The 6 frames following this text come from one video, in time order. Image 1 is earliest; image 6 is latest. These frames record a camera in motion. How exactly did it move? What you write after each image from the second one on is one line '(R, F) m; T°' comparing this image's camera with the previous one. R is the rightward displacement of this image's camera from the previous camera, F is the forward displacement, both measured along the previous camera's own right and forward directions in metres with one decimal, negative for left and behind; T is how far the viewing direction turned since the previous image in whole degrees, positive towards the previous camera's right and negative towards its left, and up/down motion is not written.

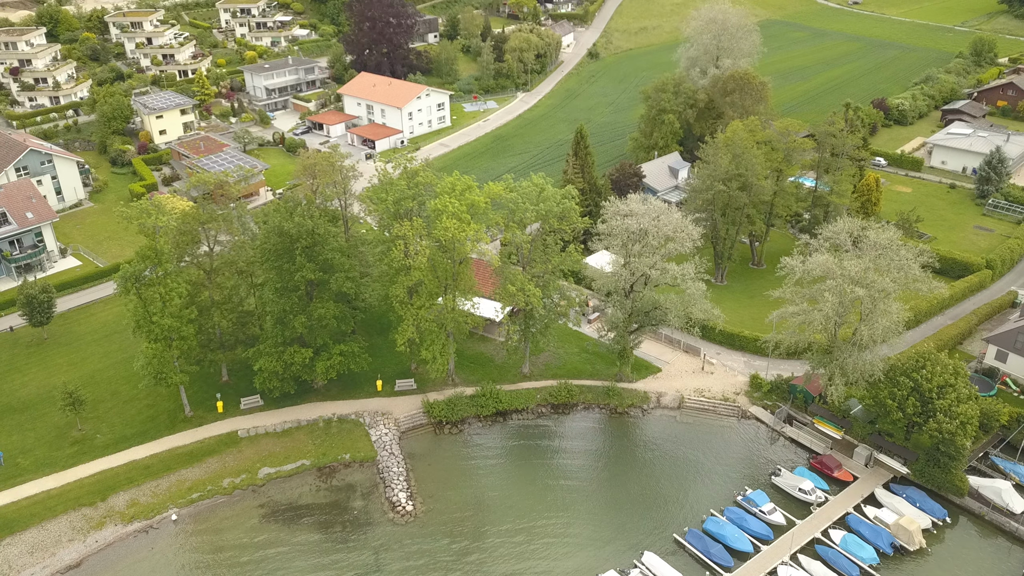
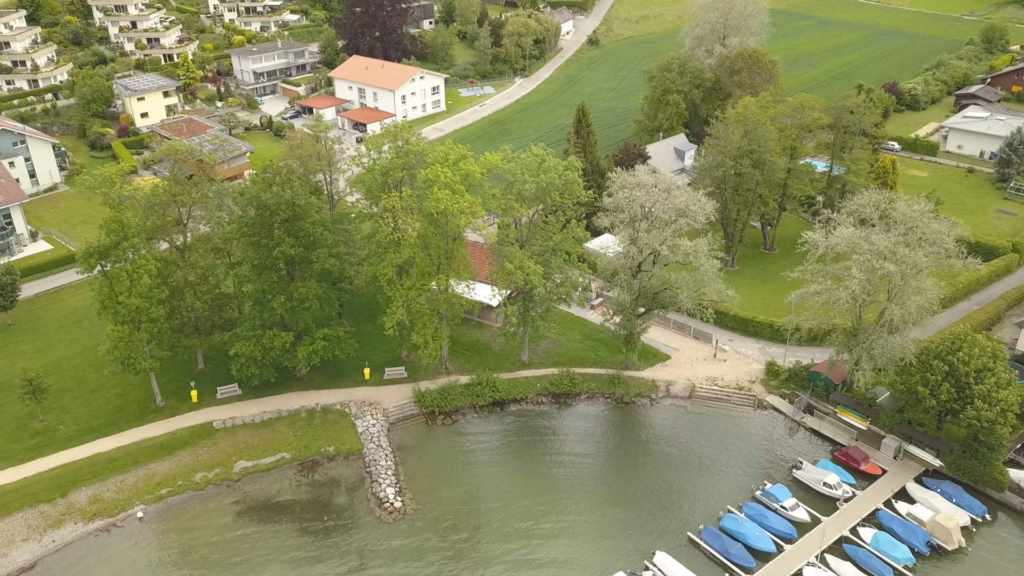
(0.0, +3.7) m; 0°
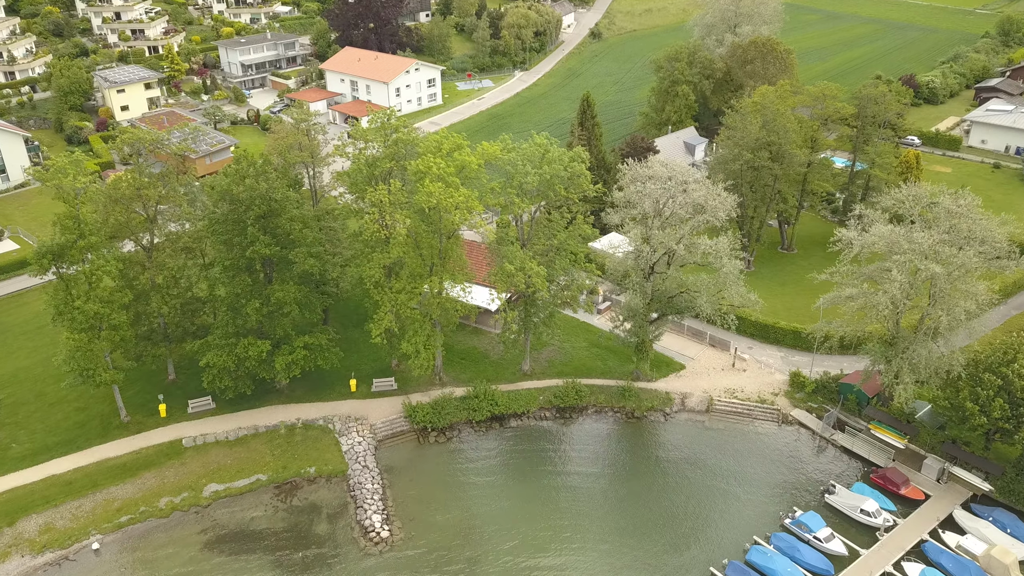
(0.0, +4.2) m; 0°
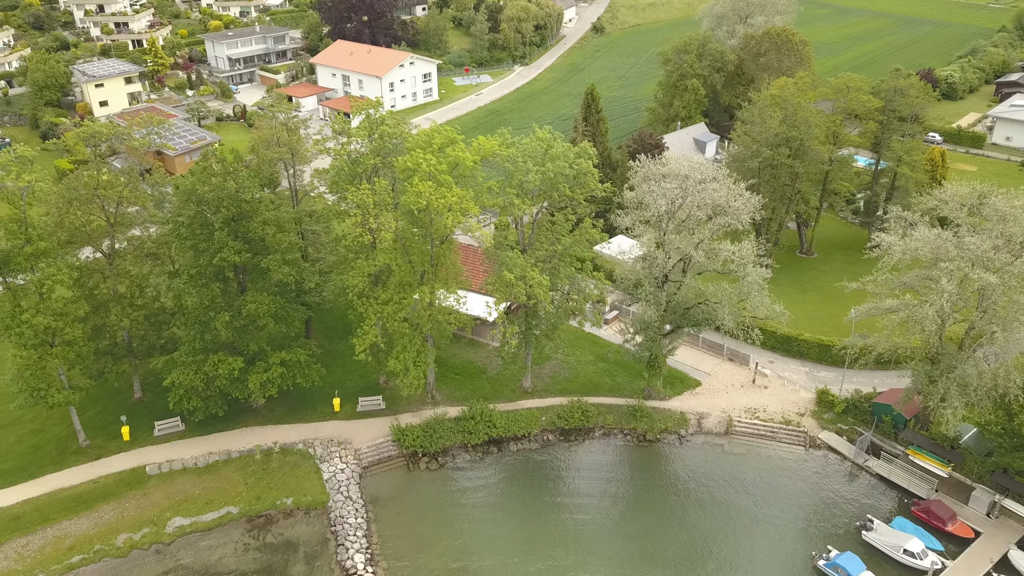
(0.0, +4.0) m; 0°
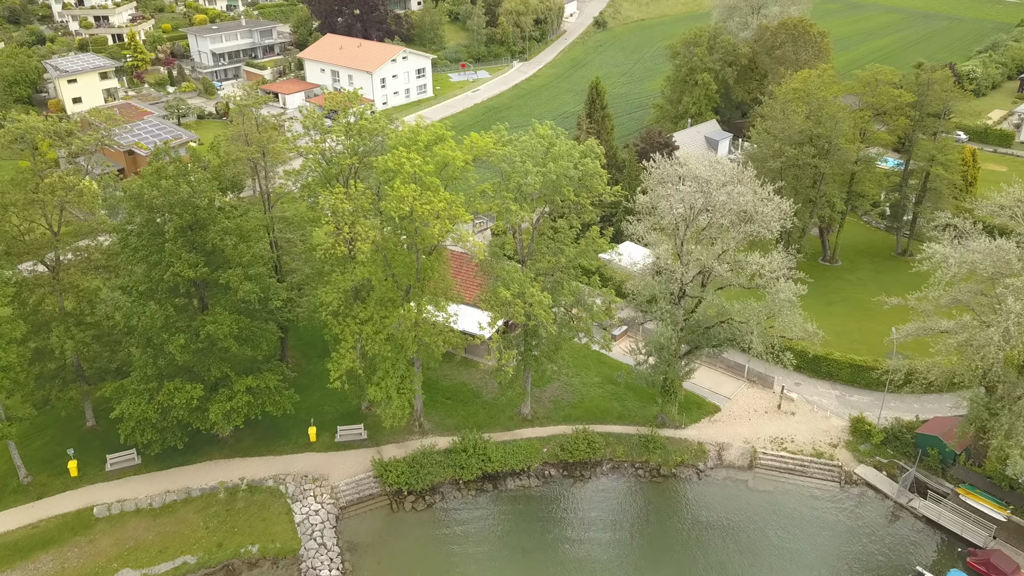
(+0.1, +4.4) m; 0°
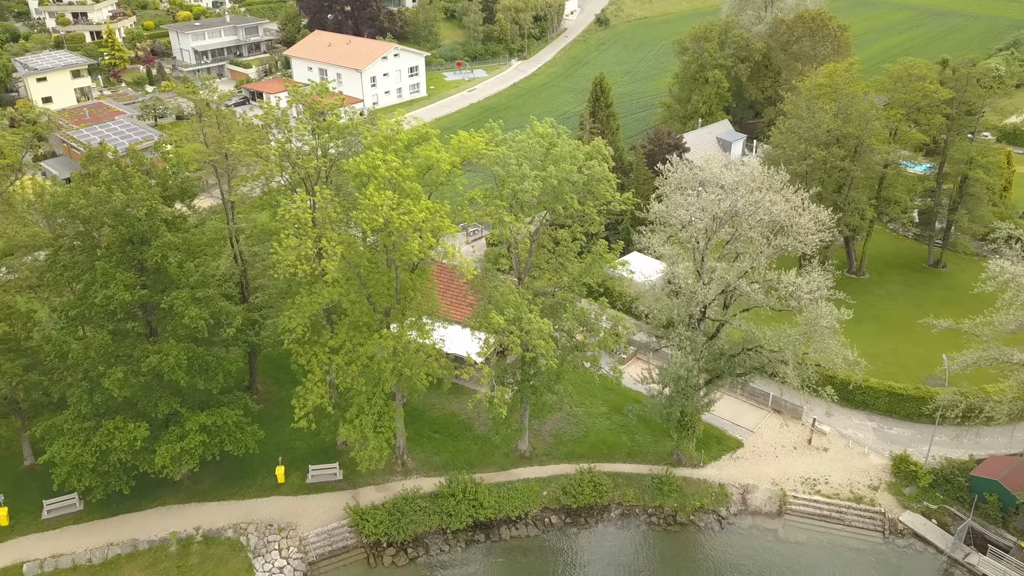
(+0.2, +4.4) m; 0°
